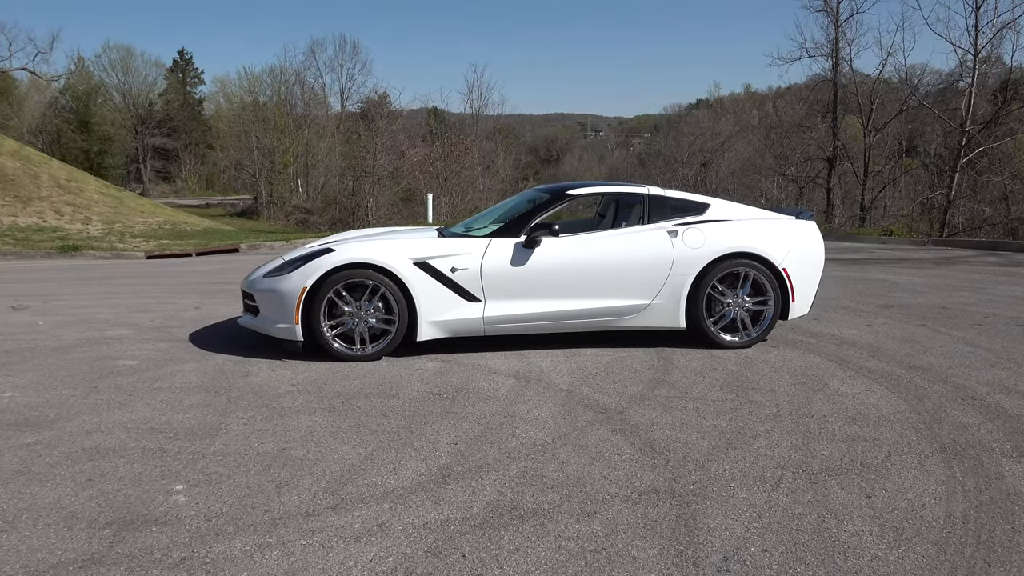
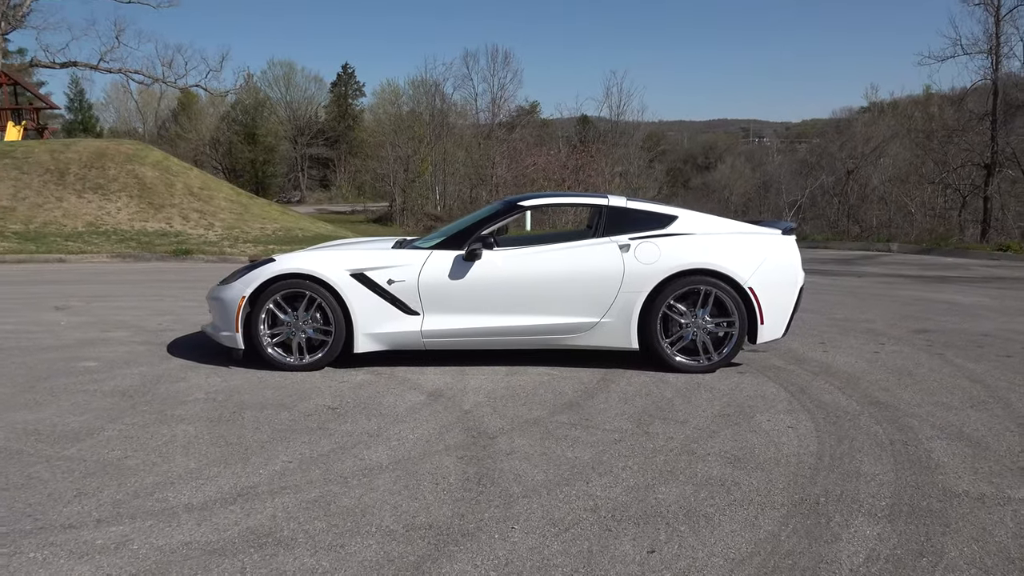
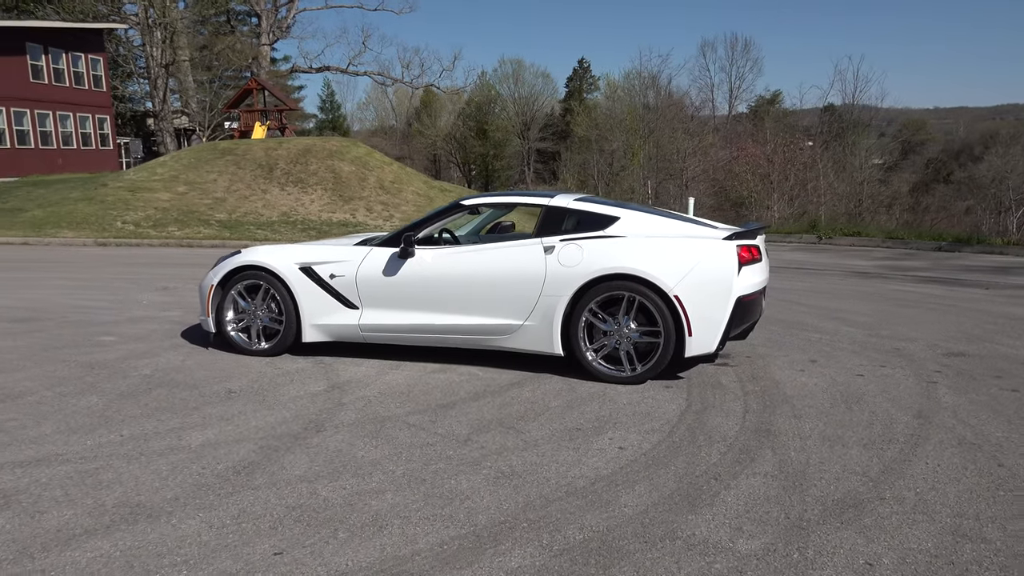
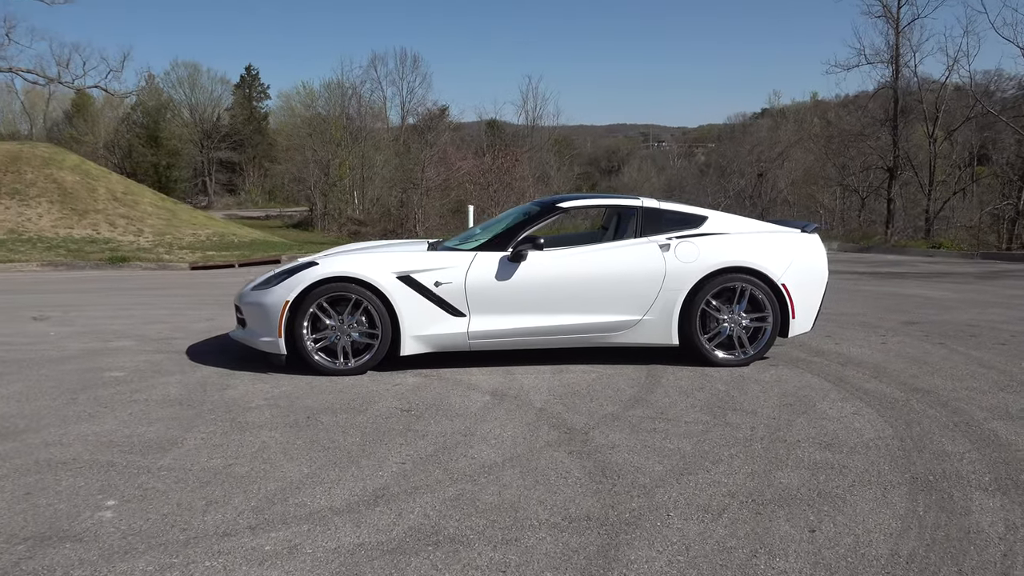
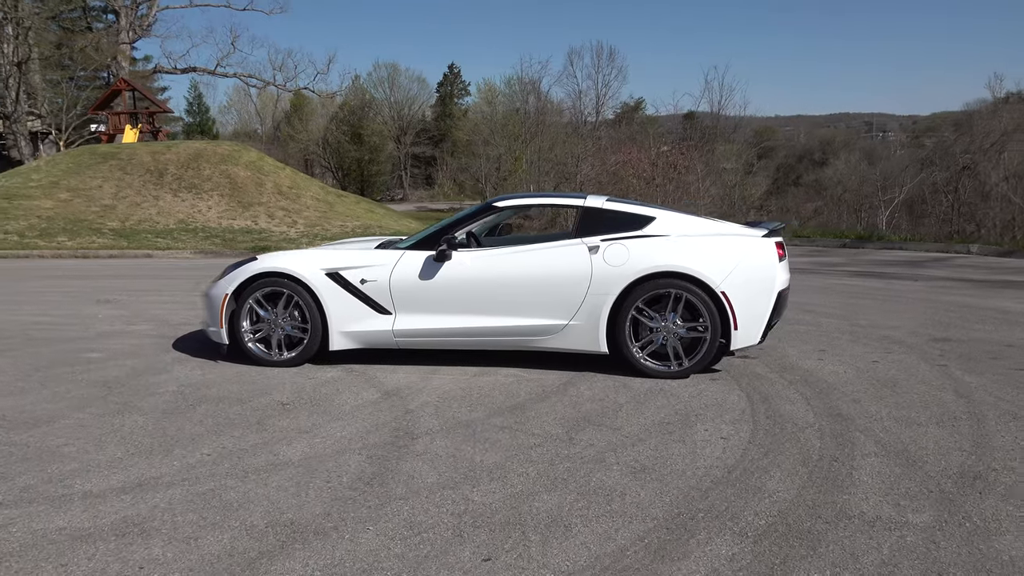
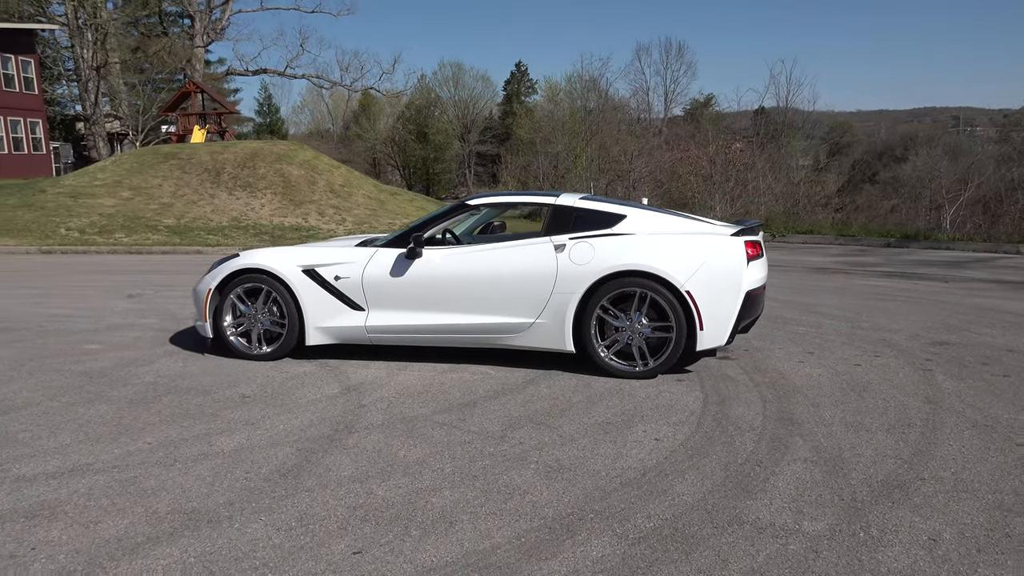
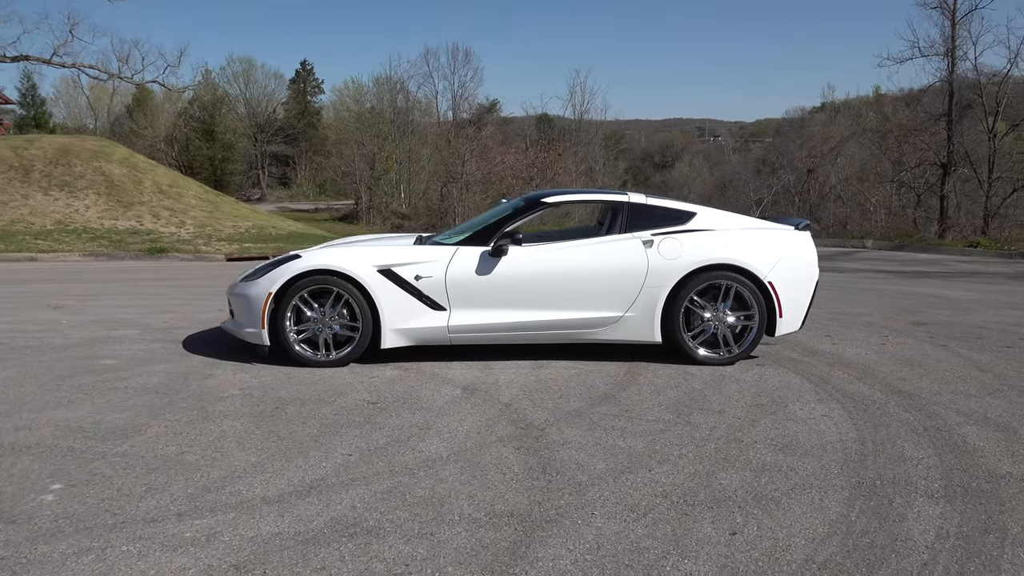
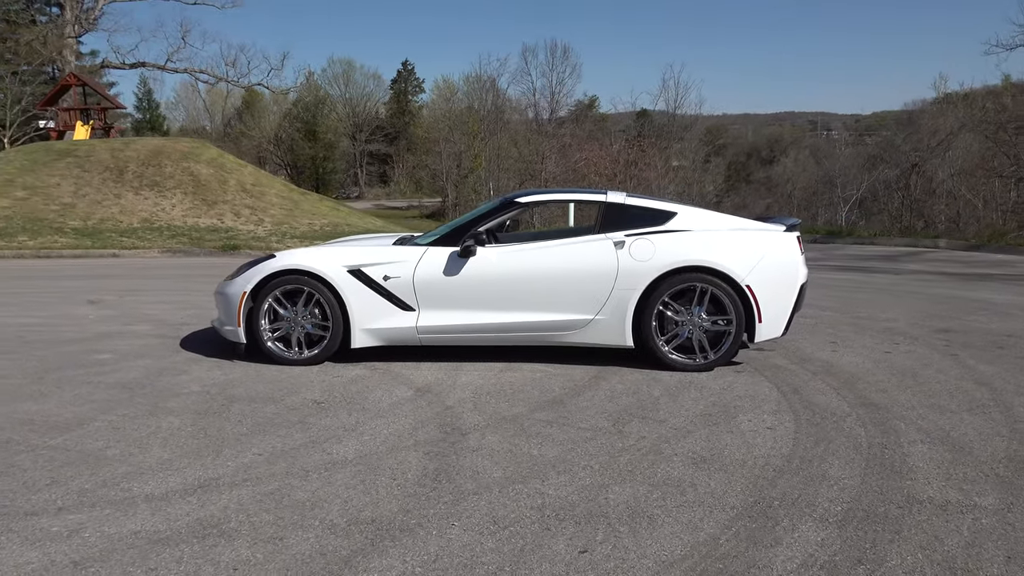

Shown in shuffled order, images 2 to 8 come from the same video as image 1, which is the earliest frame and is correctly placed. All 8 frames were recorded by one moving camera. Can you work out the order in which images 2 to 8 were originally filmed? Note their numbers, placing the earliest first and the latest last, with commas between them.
4, 7, 2, 8, 5, 6, 3
